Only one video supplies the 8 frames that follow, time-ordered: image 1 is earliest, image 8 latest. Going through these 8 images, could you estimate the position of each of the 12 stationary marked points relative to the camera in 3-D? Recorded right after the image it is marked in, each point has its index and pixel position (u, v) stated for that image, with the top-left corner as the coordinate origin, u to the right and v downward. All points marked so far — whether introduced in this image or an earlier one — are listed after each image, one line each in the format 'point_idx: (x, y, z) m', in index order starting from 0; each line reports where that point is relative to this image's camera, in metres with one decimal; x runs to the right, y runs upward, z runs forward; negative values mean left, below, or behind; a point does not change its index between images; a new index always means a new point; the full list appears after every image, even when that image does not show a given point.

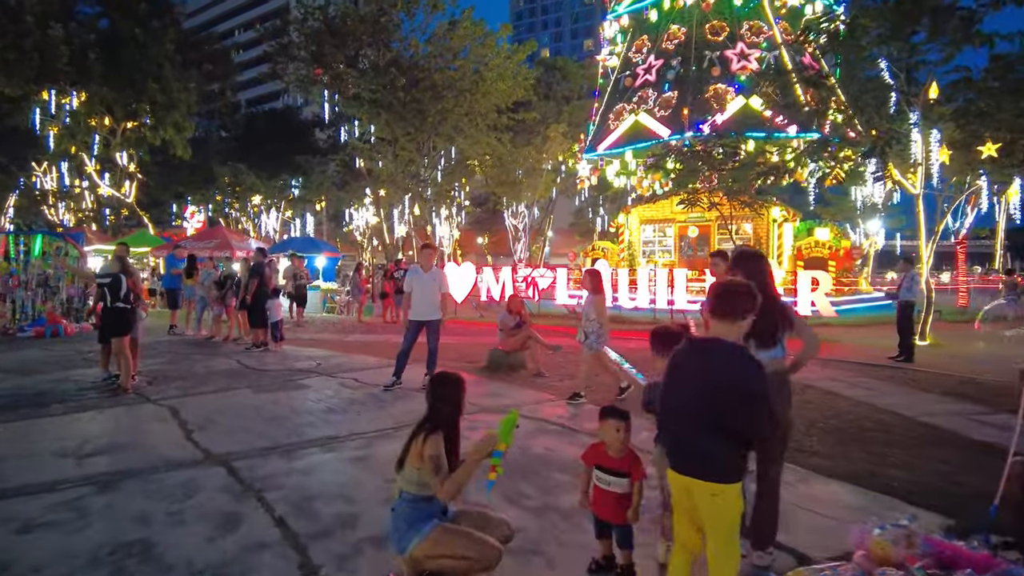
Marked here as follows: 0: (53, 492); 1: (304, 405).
0: (-3.1, -1.4, +4.5) m
1: (-2.3, -1.3, +7.2) m
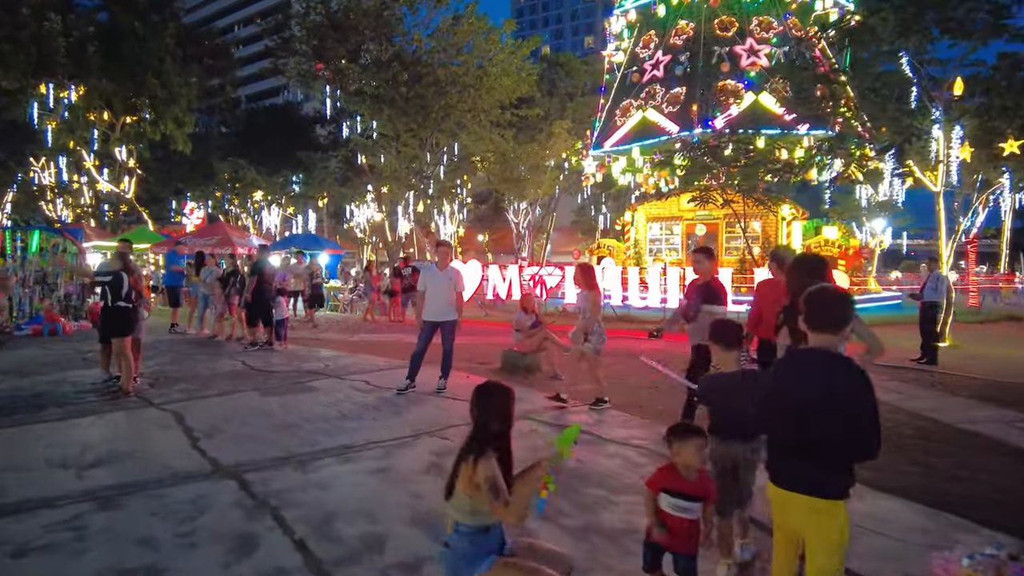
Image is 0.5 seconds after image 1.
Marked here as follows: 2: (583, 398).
0: (-2.9, -1.4, +4.2) m
1: (-2.0, -1.3, +6.9) m
2: (+0.9, -1.3, +8.0) m
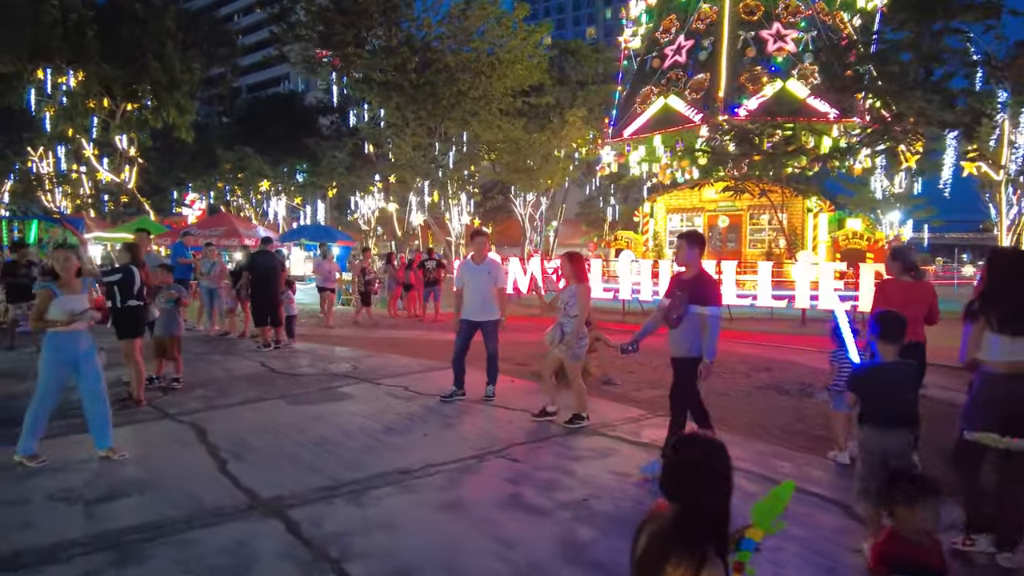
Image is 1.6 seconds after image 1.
0: (-2.3, -1.4, +3.3) m
1: (-1.4, -1.2, +6.0) m
2: (+1.5, -1.3, +7.1) m
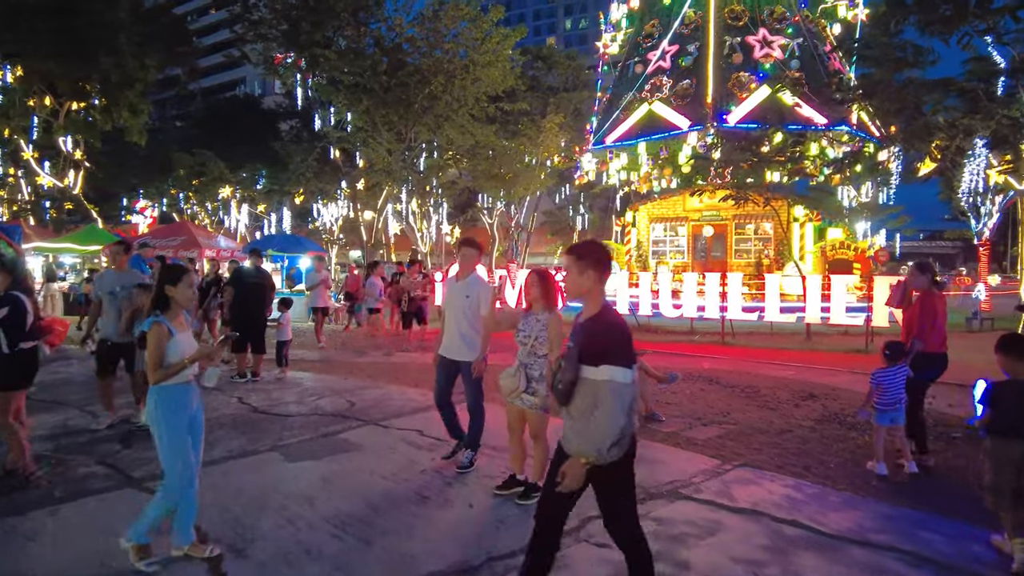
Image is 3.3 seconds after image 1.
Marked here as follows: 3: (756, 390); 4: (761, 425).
0: (-1.7, -1.6, +2.0) m
1: (-1.0, -1.4, +4.8) m
2: (+1.9, -1.5, +6.1) m
3: (+3.2, -1.3, +8.7) m
4: (+2.7, -1.5, +7.0) m
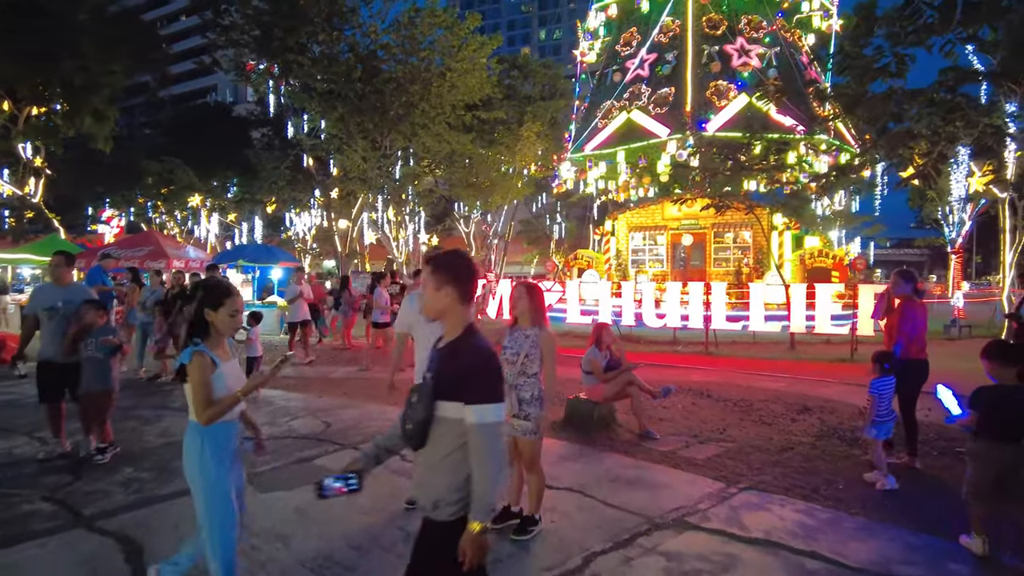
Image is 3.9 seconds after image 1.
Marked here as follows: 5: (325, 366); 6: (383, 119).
0: (-1.6, -1.6, +1.6) m
1: (-1.0, -1.5, +4.3) m
2: (+1.8, -1.6, +5.7) m
3: (+3.0, -1.5, +8.4) m
4: (+2.5, -1.6, +6.7) m
5: (-3.4, -1.4, +12.0) m
6: (-3.8, +5.1, +19.8) m
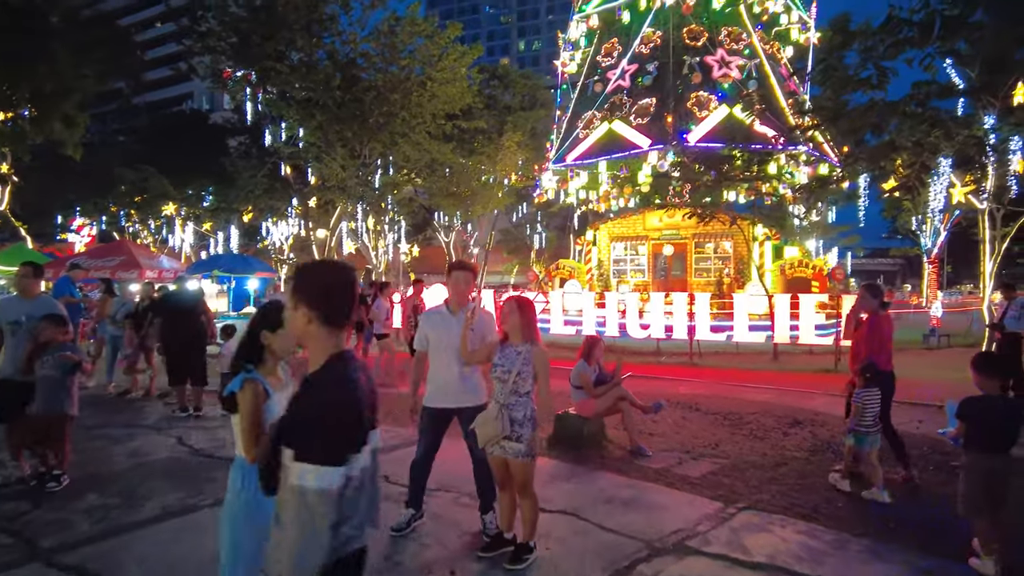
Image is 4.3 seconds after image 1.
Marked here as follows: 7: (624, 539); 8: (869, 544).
0: (-1.6, -1.7, +1.3) m
1: (-1.0, -1.6, +4.1) m
2: (+1.7, -1.7, +5.6) m
3: (+2.8, -1.6, +8.3) m
4: (+2.4, -1.7, +6.6) m
5: (-3.7, -1.6, +11.7) m
6: (-4.4, +4.8, +19.5) m
7: (+0.7, -1.7, +4.4) m
8: (+2.4, -1.7, +4.5) m
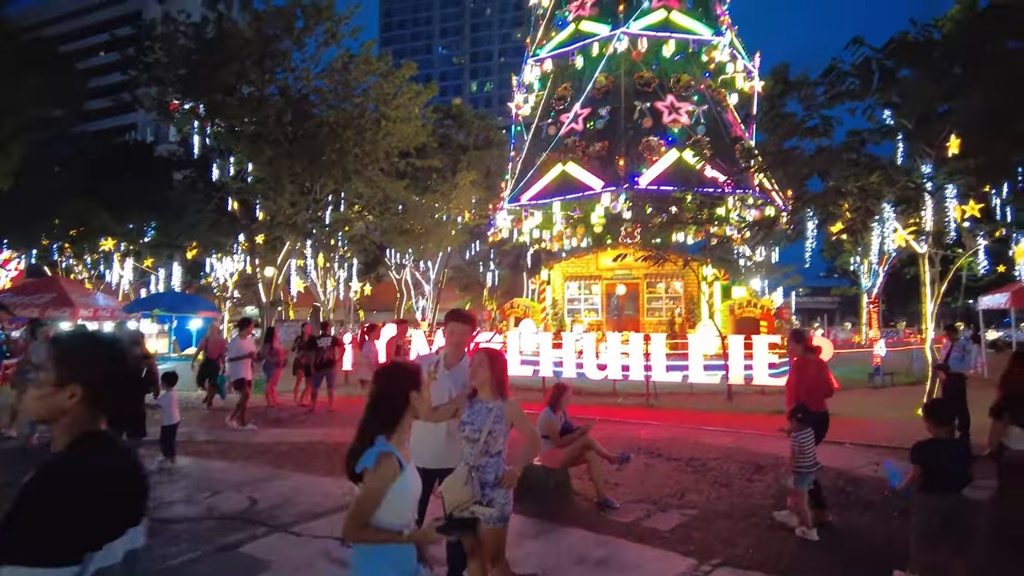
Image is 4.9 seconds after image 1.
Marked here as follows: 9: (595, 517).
0: (-1.5, -1.8, +0.9) m
1: (-1.2, -1.9, +3.7) m
2: (+1.4, -2.1, +5.4) m
3: (+2.4, -2.2, +8.2) m
4: (+2.0, -2.1, +6.5) m
5: (-4.4, -2.3, +11.1) m
6: (-5.7, +3.6, +19.2) m
7: (+0.6, -2.0, +4.1) m
8: (+2.2, -2.1, +4.3) m
9: (+0.8, -2.1, +6.0) m
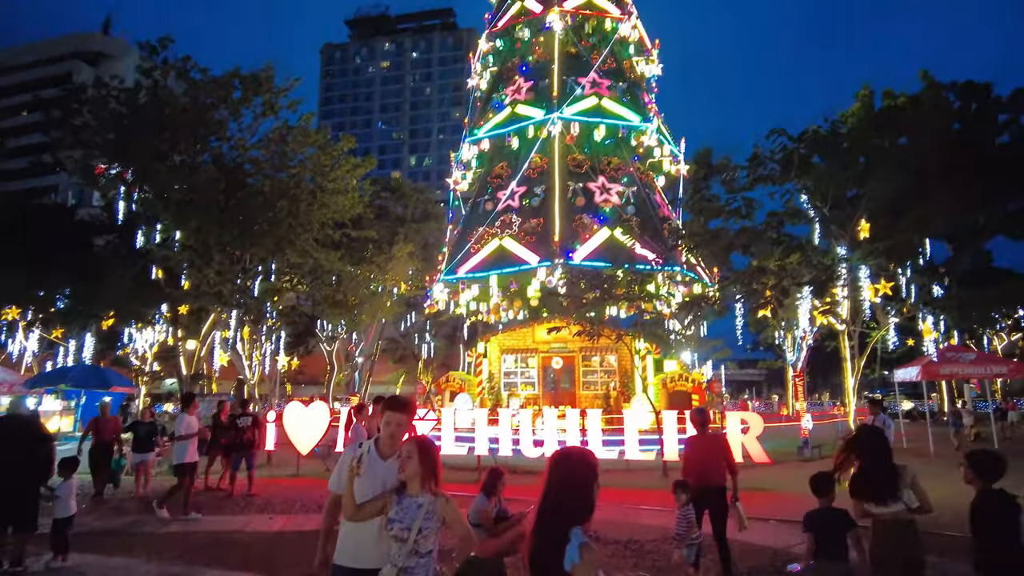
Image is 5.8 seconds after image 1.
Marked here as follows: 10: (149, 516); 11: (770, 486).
0: (-1.6, -1.9, +0.4) m
1: (-1.6, -2.3, +3.2) m
2: (+0.9, -2.7, +5.1) m
3: (+1.5, -3.1, +8.0) m
4: (+1.4, -2.9, +6.3) m
5: (-5.5, -3.5, +10.2) m
6: (-7.5, +1.6, +18.8) m
7: (+0.1, -2.5, +3.8) m
8: (+1.8, -2.6, +4.2) m
9: (+0.2, -2.8, +5.7) m
10: (-5.6, -3.5, +10.2) m
11: (+5.4, -4.2, +13.8) m
